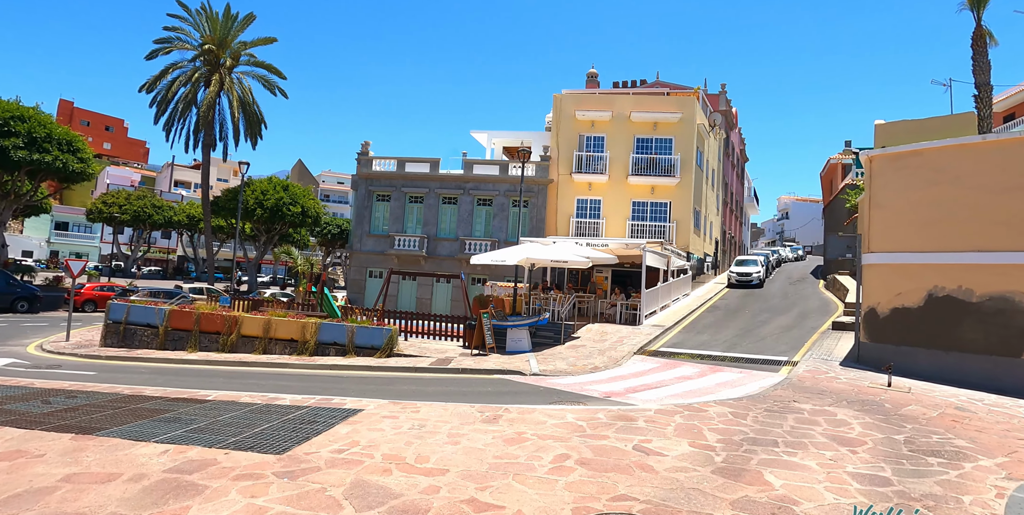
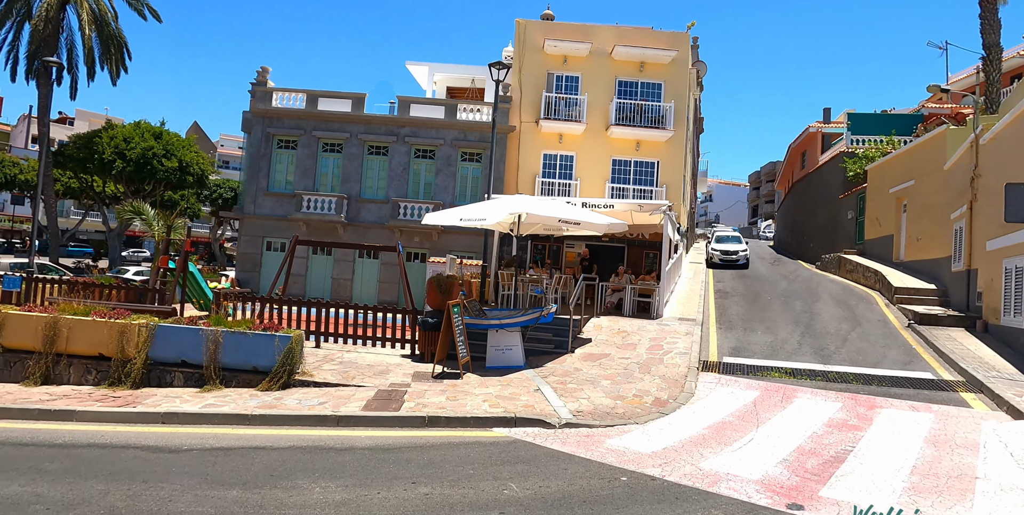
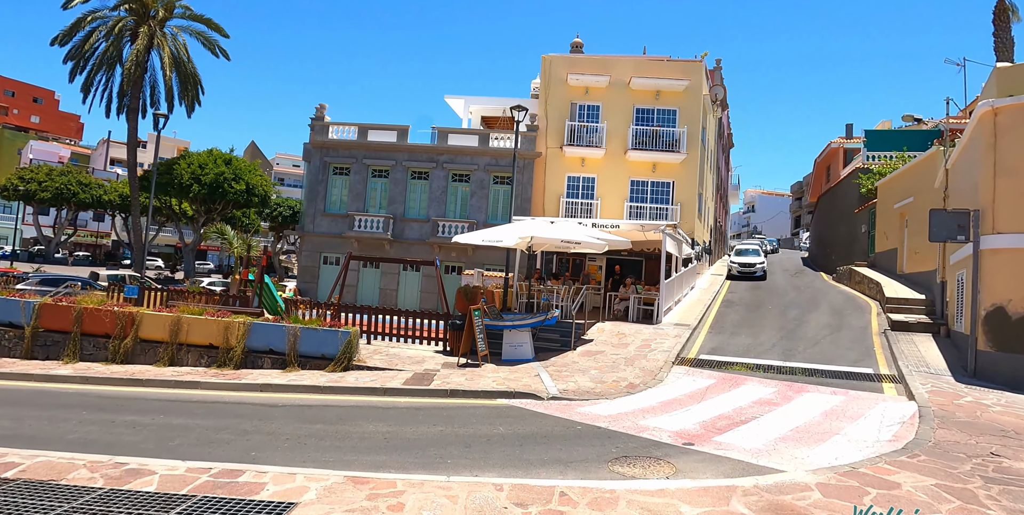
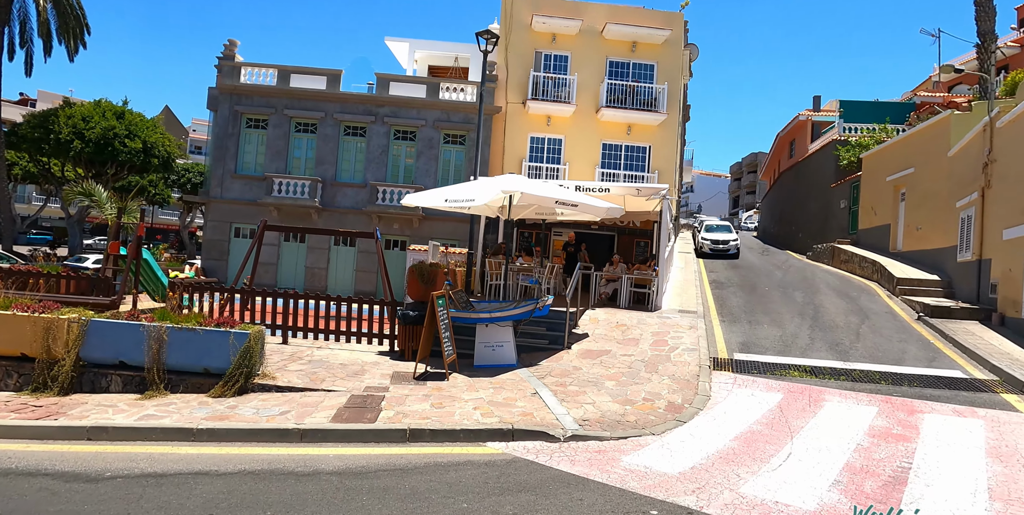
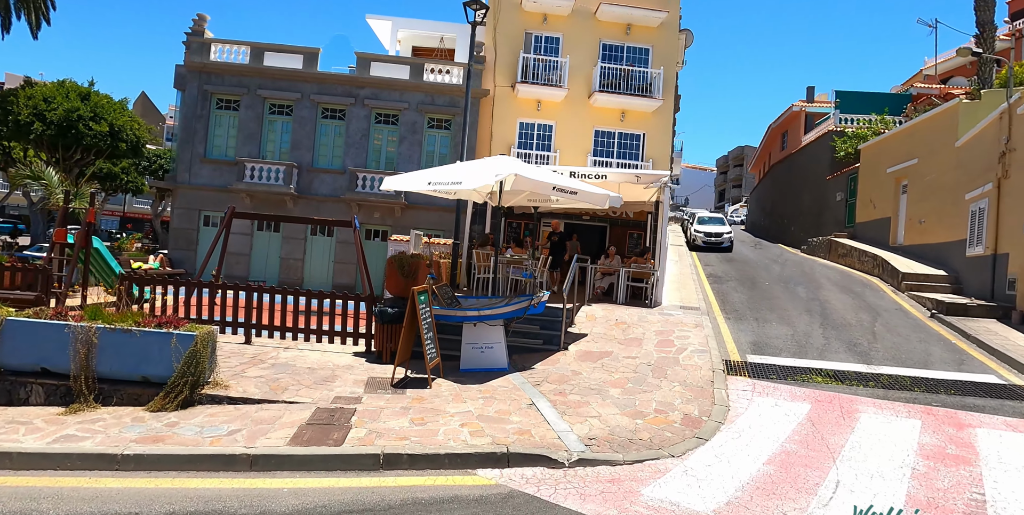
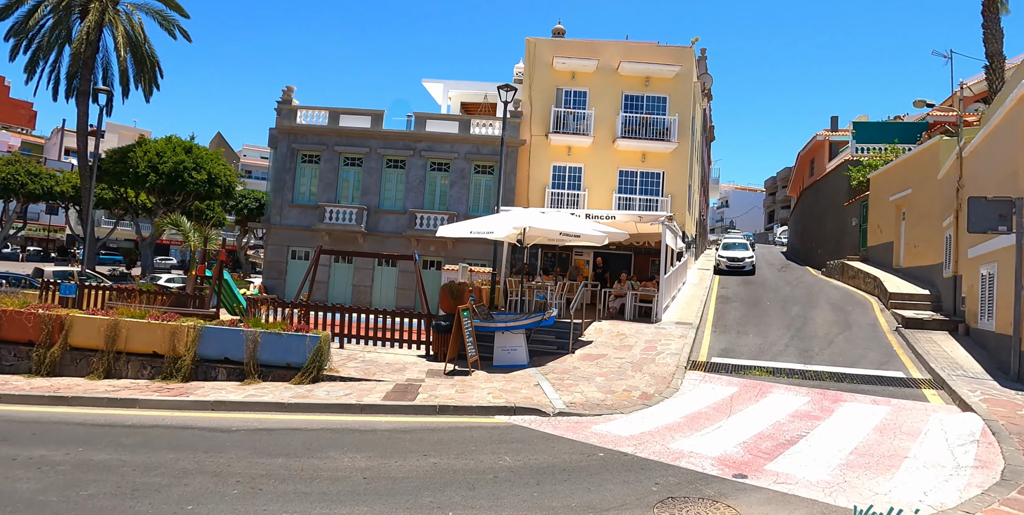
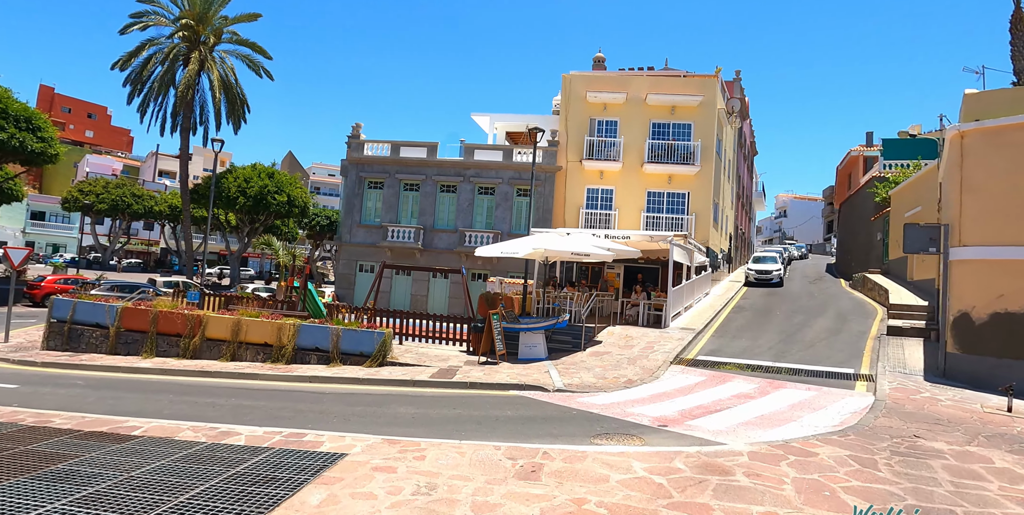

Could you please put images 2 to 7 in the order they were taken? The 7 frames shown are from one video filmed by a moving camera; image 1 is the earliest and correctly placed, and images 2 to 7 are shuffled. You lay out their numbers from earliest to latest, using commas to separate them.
7, 3, 6, 2, 4, 5
